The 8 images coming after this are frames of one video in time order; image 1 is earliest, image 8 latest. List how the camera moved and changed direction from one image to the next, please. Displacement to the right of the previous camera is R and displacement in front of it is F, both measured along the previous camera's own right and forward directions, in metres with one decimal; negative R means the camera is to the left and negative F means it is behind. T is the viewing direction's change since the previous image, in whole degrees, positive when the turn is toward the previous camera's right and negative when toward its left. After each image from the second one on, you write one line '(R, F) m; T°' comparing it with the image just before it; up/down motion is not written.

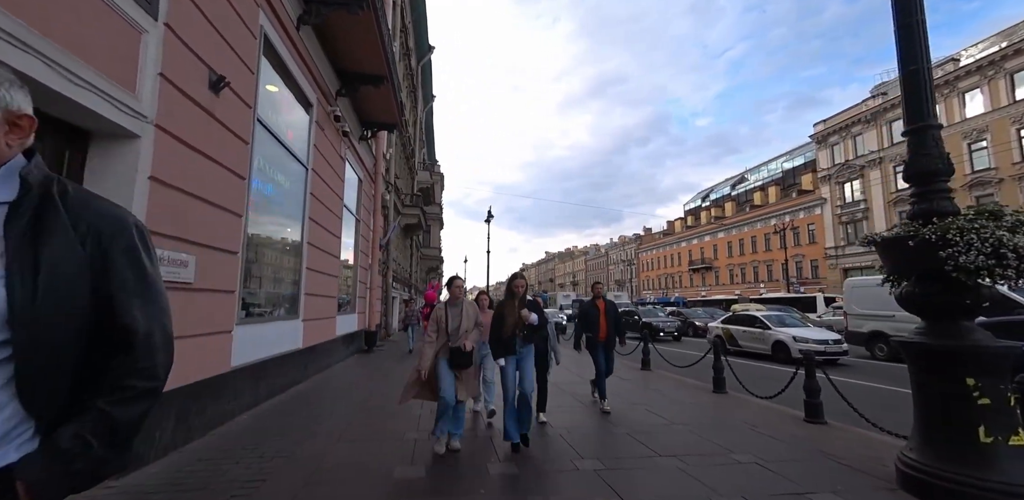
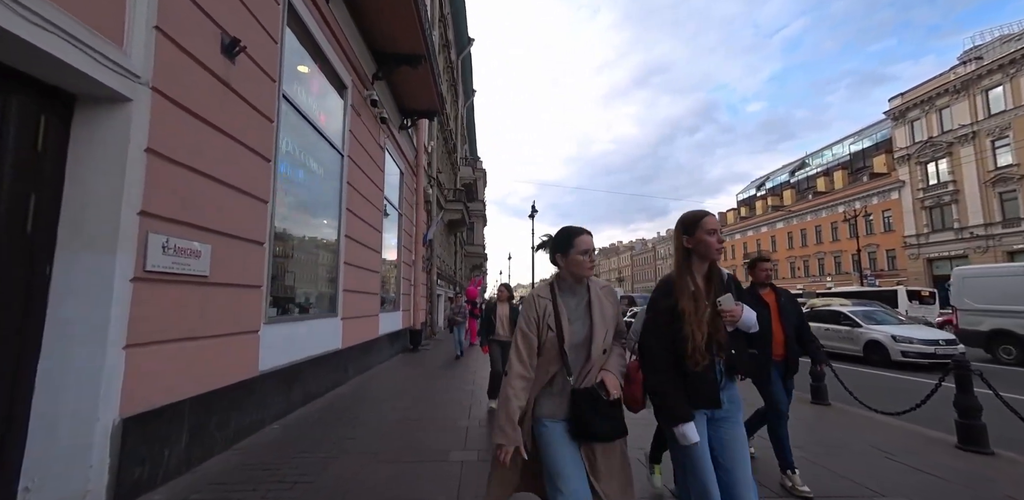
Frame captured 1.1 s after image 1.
(-0.2, +0.9) m; -6°
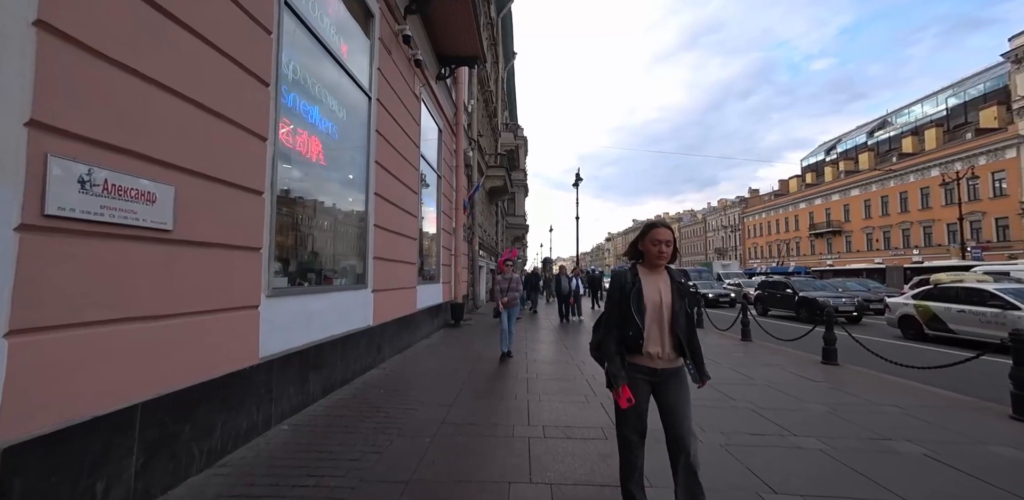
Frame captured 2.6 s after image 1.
(-0.3, +1.4) m; -5°
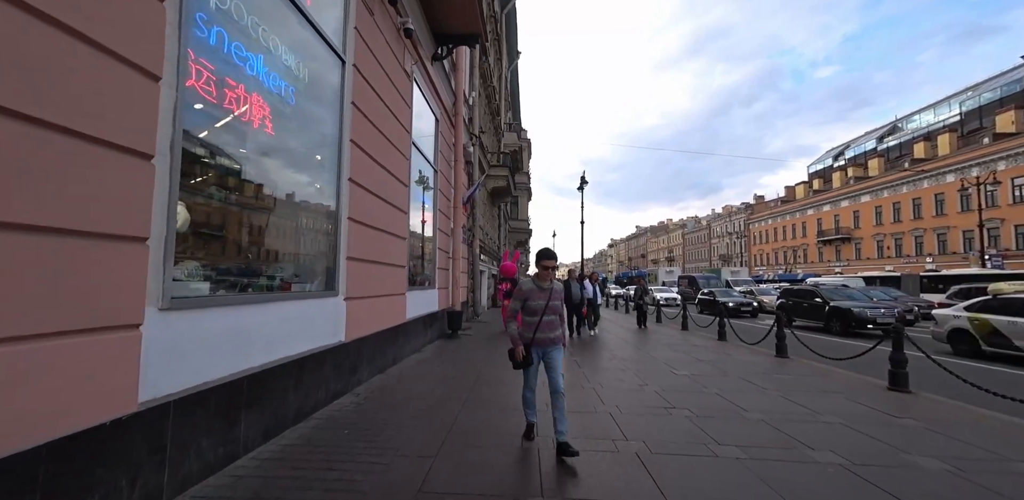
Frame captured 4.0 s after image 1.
(0.0, +1.2) m; 0°
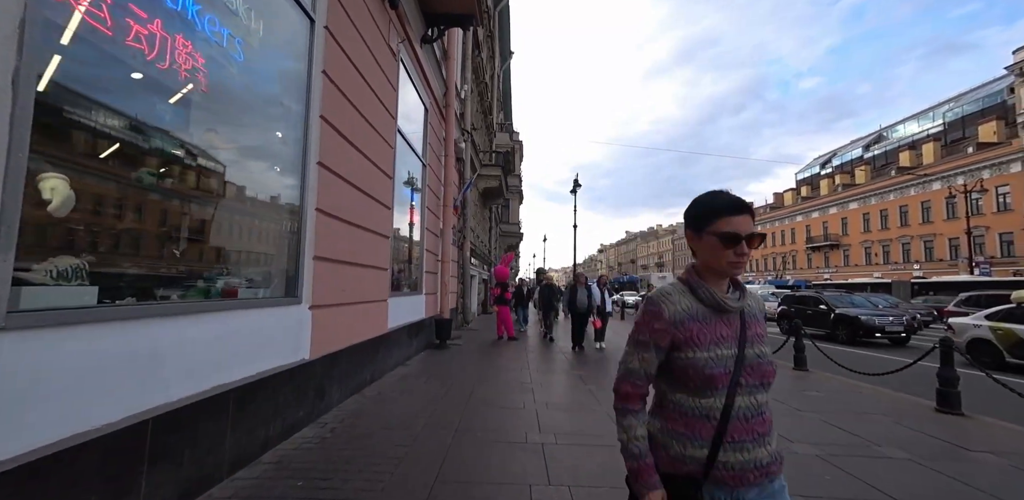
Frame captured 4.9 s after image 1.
(-0.1, +0.9) m; +1°
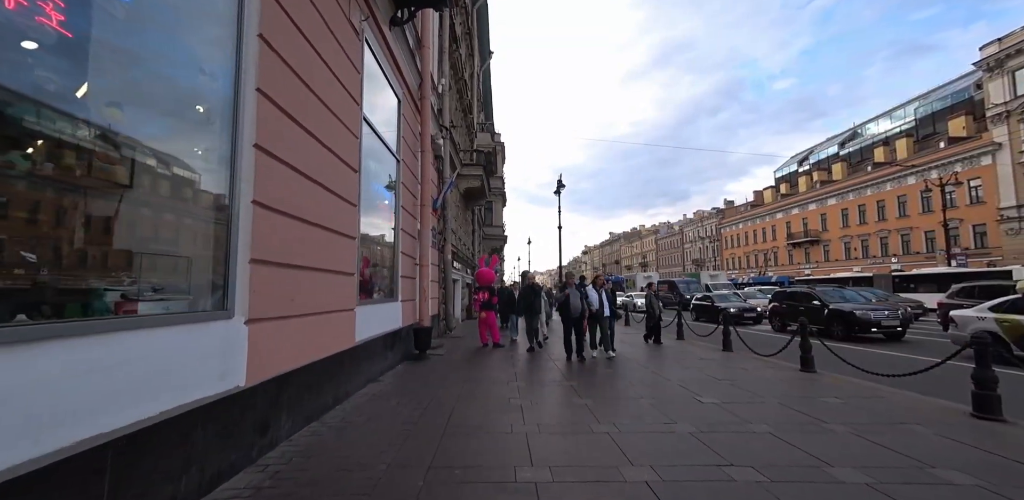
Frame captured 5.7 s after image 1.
(0.0, +0.8) m; +2°
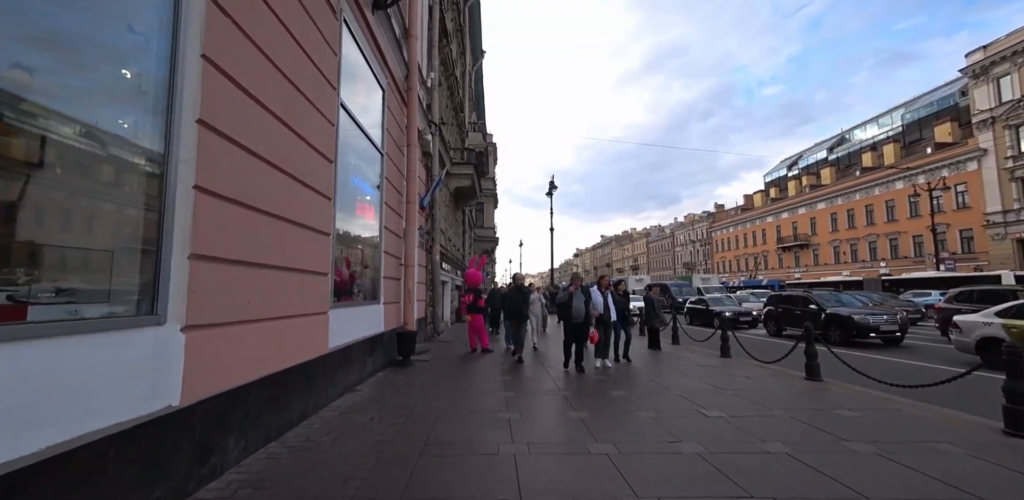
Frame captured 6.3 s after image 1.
(0.0, +0.5) m; +1°
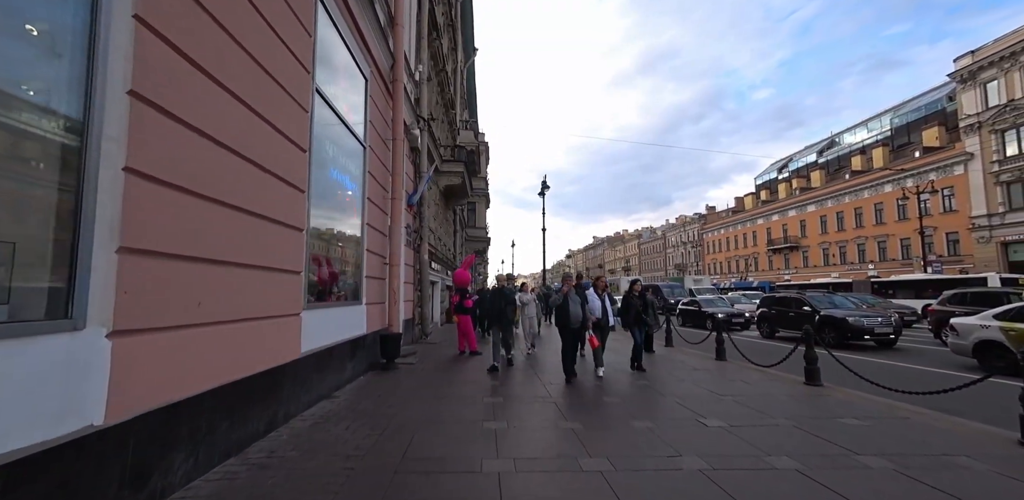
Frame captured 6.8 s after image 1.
(+0.1, +0.4) m; +1°
